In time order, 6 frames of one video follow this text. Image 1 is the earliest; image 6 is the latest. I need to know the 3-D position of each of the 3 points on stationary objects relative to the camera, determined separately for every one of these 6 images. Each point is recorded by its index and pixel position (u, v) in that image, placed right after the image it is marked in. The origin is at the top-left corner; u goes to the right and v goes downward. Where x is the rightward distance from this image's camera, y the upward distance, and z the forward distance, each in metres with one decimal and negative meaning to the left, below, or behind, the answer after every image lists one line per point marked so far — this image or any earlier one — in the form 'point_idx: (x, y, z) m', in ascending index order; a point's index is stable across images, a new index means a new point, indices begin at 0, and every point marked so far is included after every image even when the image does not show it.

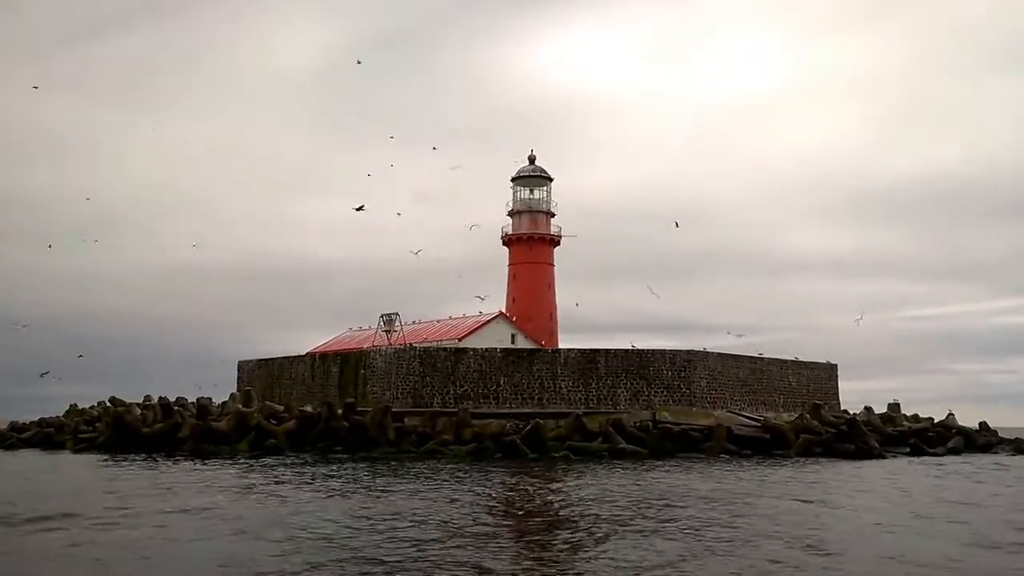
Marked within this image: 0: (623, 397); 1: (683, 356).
0: (+2.3, -2.2, +16.5) m
1: (+3.5, -1.4, +16.7) m
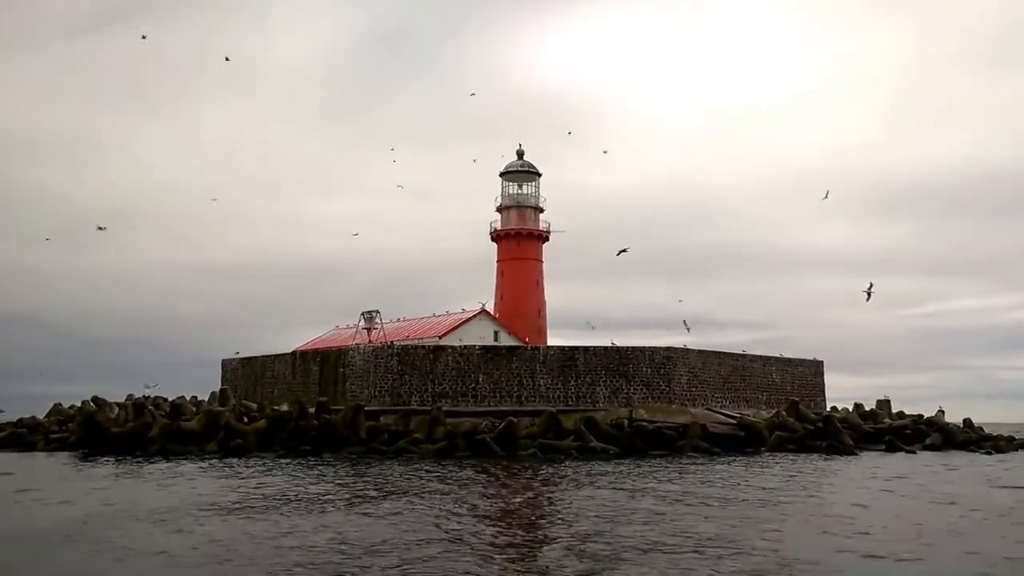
0: (+1.8, -2.1, +16.4) m
1: (+3.0, -1.3, +16.6) m
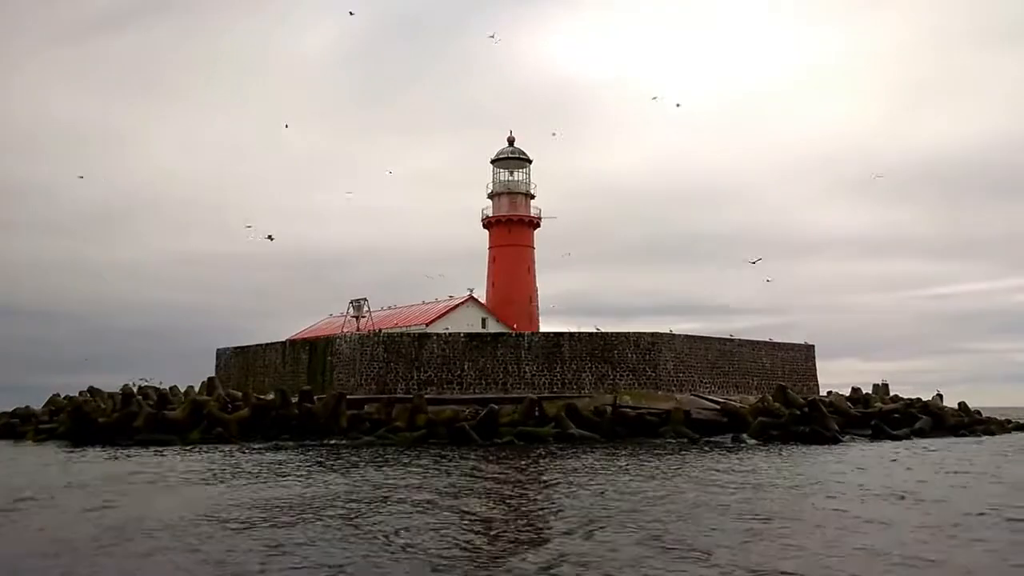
0: (+1.5, -1.9, +16.3) m
1: (+2.7, -1.0, +16.5) m
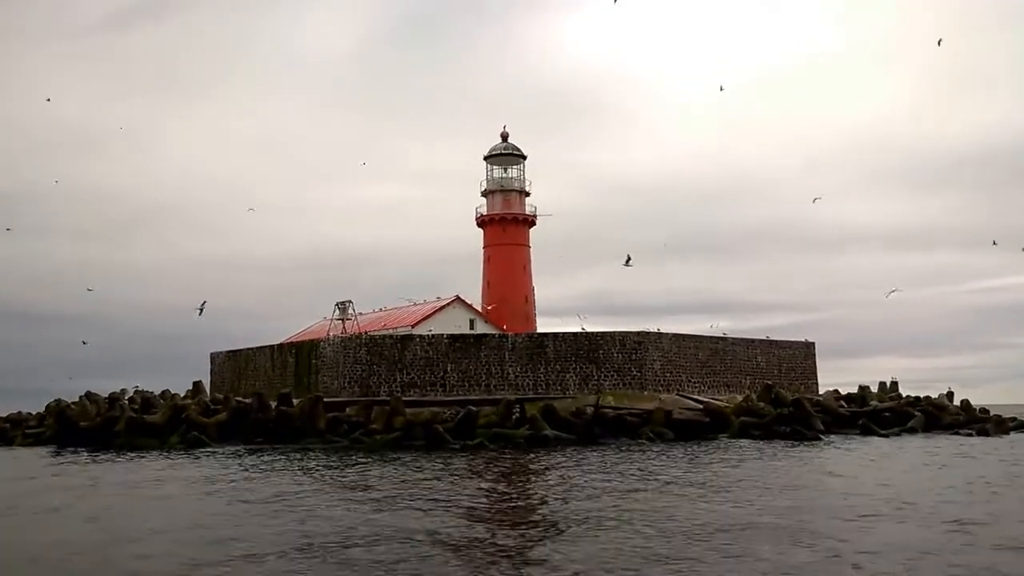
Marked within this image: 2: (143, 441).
0: (+1.2, -1.8, +16.1) m
1: (+2.4, -1.0, +16.2) m
2: (-6.4, -2.6, +14.1) m
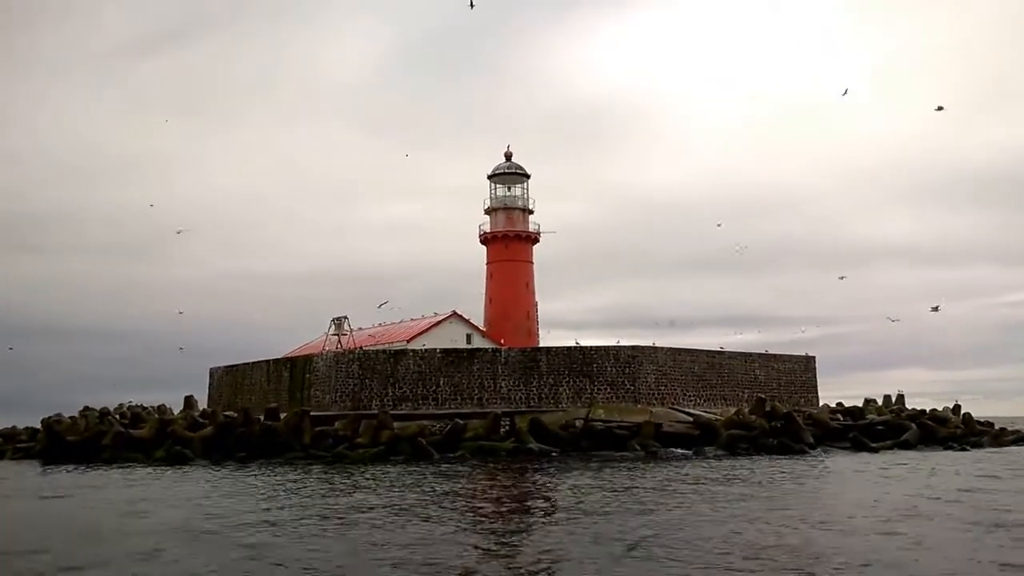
0: (+1.0, -2.1, +15.9) m
1: (+2.2, -1.2, +16.0) m
2: (-6.6, -2.9, +14.1) m
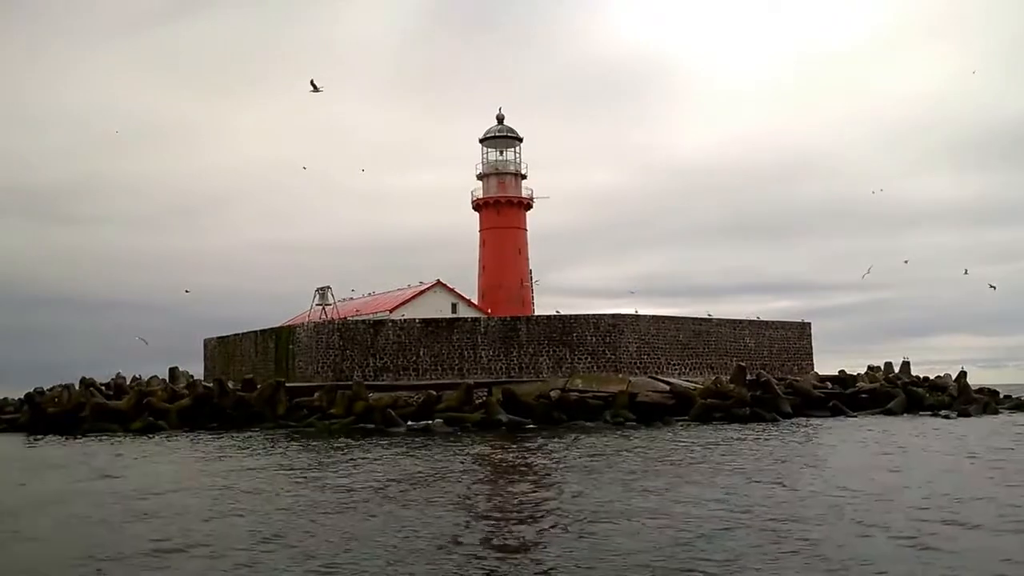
0: (+0.6, -1.5, +15.7) m
1: (+1.9, -0.6, +15.8) m
2: (-7.1, -2.4, +14.2) m
